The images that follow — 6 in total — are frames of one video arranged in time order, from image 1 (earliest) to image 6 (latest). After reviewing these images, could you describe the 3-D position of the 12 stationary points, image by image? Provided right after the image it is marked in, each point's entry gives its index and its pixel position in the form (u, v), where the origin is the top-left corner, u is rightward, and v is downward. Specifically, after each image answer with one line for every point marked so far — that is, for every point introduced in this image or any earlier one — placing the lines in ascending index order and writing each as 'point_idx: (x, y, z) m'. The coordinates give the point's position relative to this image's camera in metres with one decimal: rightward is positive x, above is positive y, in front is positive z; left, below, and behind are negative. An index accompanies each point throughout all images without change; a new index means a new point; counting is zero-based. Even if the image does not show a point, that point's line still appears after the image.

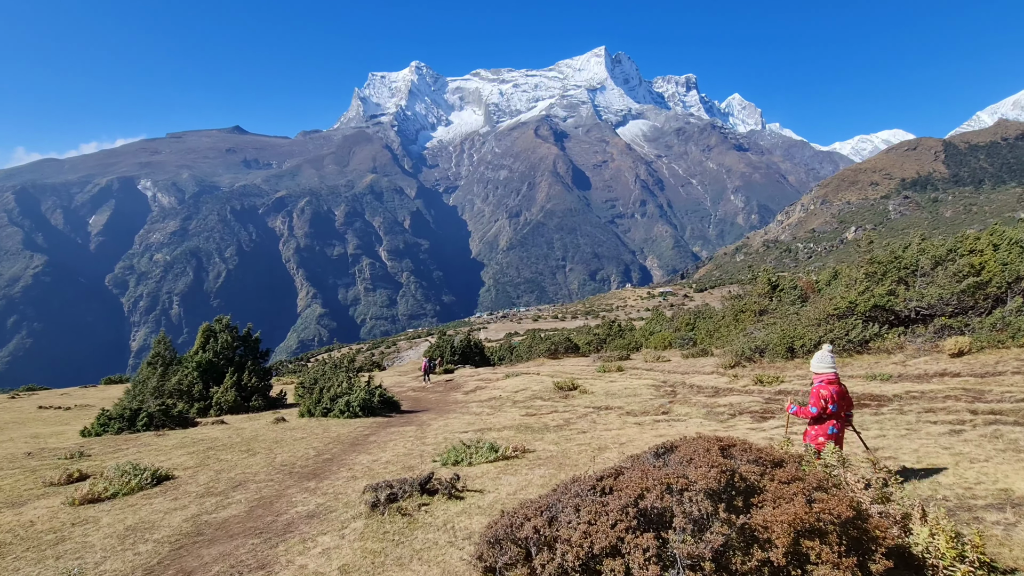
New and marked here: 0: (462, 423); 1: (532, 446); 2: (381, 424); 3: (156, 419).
0: (-1.8, -4.2, +15.0) m
1: (+0.5, -3.4, +10.3) m
2: (-4.3, -4.4, +15.6) m
3: (-13.9, -5.1, +19.0) m
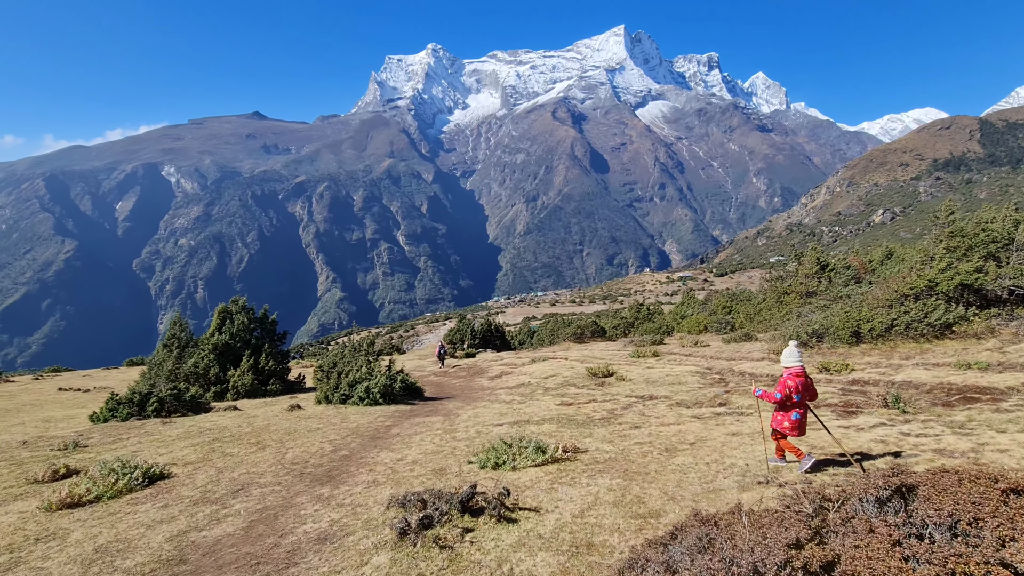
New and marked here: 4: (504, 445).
0: (-0.7, -3.5, +13.6) m
1: (+1.3, -2.8, +8.7) m
2: (-3.3, -3.7, +14.2) m
3: (-12.7, -4.2, +18.0) m
4: (-0.2, -2.7, +8.3) m
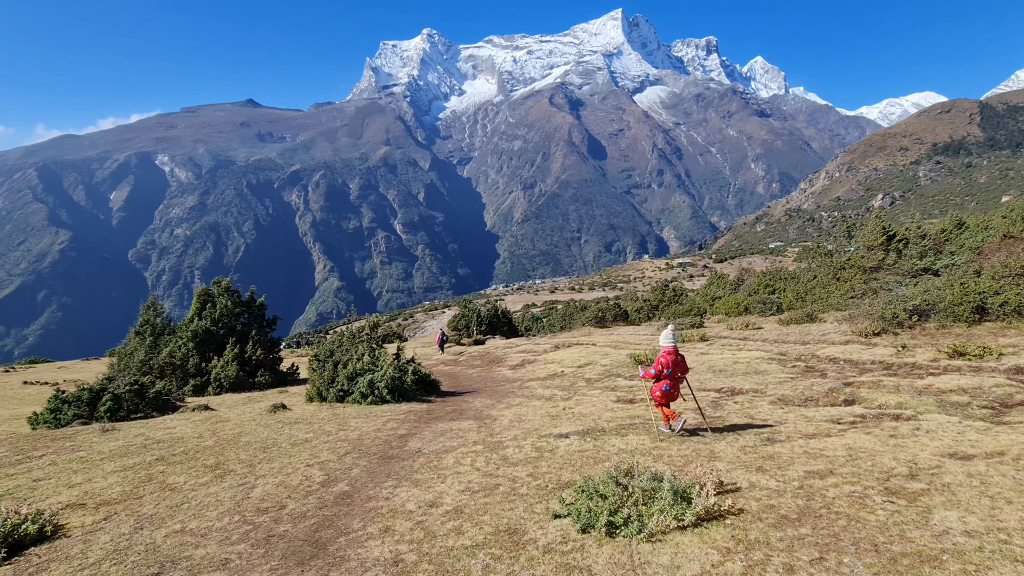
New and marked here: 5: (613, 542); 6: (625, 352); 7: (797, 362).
0: (+0.4, -2.7, +10.3) m
1: (+2.4, -2.1, +5.4) m
2: (-2.2, -2.8, +10.9) m
3: (-11.6, -3.4, +14.7) m
4: (+1.0, -2.0, +5.0) m
5: (+0.9, -2.2, +4.1) m
6: (+4.7, -2.6, +19.5) m
7: (+8.6, -2.2, +14.5) m
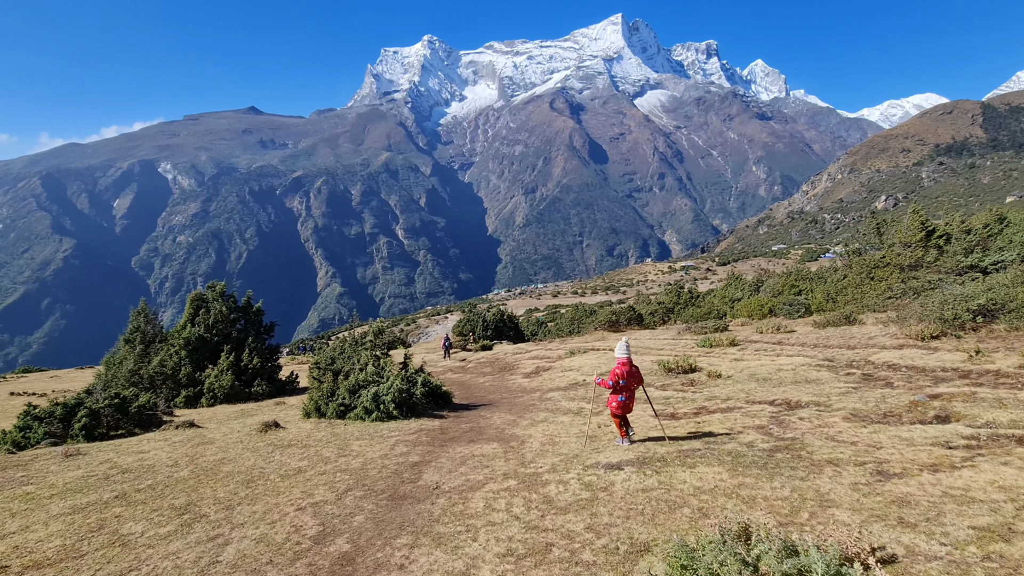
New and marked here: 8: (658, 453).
0: (+0.9, -2.6, +8.8) m
1: (+2.9, -2.0, +4.0) m
2: (-1.6, -2.8, +9.4) m
3: (-11.1, -3.5, +13.2) m
4: (+1.5, -2.0, +3.5) m
5: (+1.4, -2.1, +2.7) m
6: (+5.3, -2.6, +18.0) m
7: (+9.1, -2.2, +13.0) m
8: (+2.1, -2.4, +6.8) m
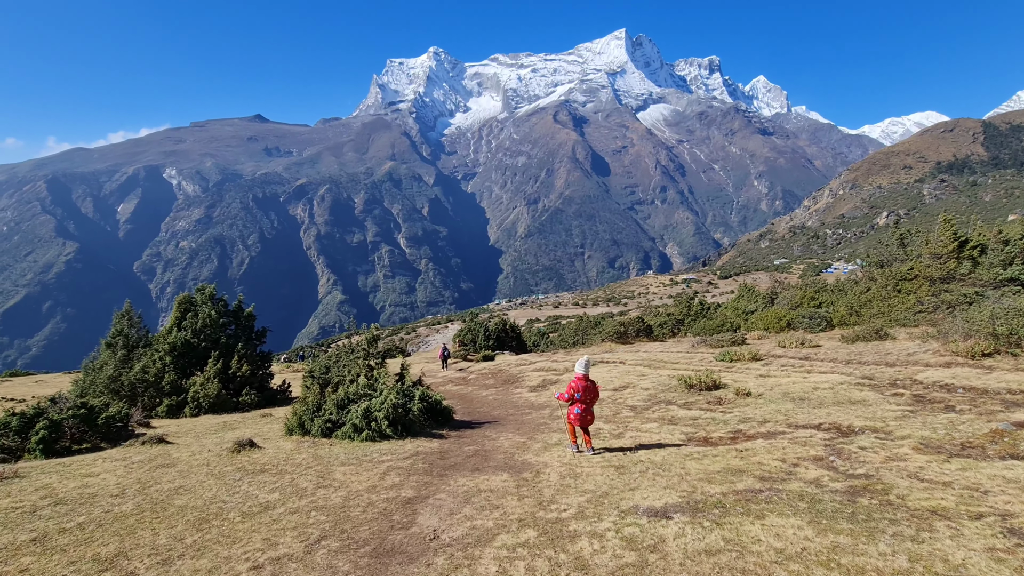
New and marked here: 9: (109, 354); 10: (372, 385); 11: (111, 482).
0: (+1.1, -2.7, +7.5) m
1: (+3.1, -2.0, +2.6) m
2: (-1.4, -2.9, +8.1) m
3: (-10.9, -3.4, +11.9) m
4: (+1.7, -1.9, +2.2) m
5: (+1.5, -2.0, +1.4) m
6: (+5.5, -2.9, +16.7) m
7: (+9.3, -2.4, +11.6) m
8: (+2.3, -2.4, +5.4) m
9: (-16.5, -2.7, +19.5) m
10: (-3.0, -2.1, +10.7) m
11: (-6.1, -3.0, +7.4) m
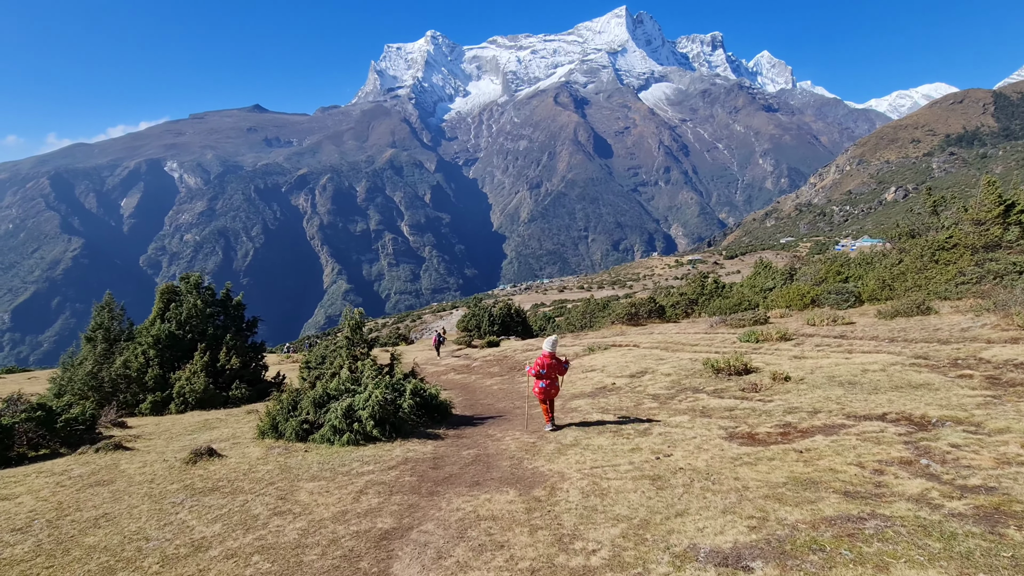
0: (+1.2, -2.3, +6.0) m
1: (+3.2, -1.7, +1.1) m
2: (-1.3, -2.5, +6.7) m
3: (-10.7, -3.2, +10.6) m
4: (+1.7, -1.6, +0.7) m
5: (+1.6, -1.8, -0.1) m
6: (+5.7, -2.1, +15.2) m
7: (+9.4, -1.7, +10.1) m
8: (+2.4, -2.0, +4.0) m
9: (-16.3, -2.3, +18.2) m
10: (-2.9, -1.7, +9.2) m
11: (-6.0, -2.7, +6.0) m
